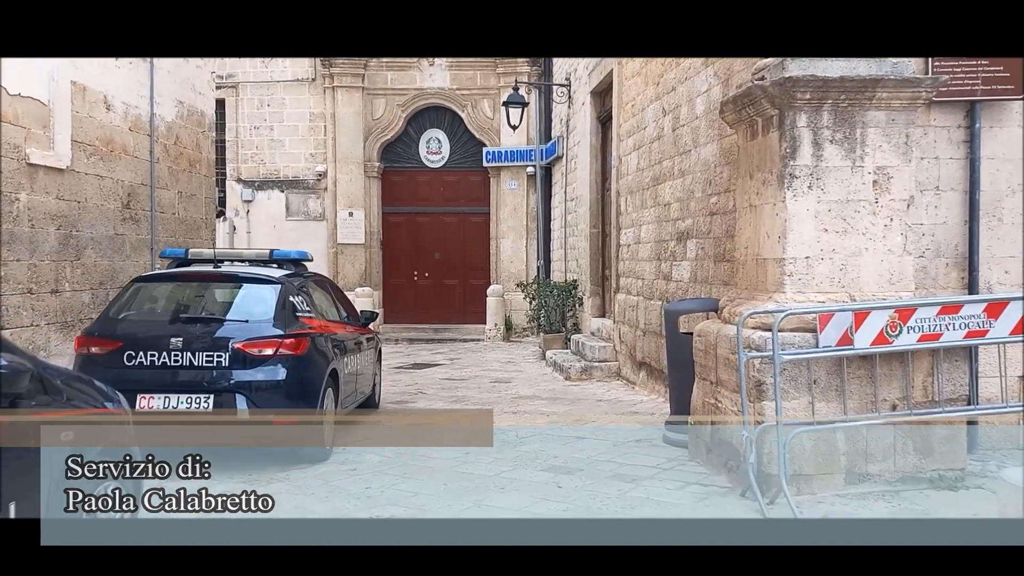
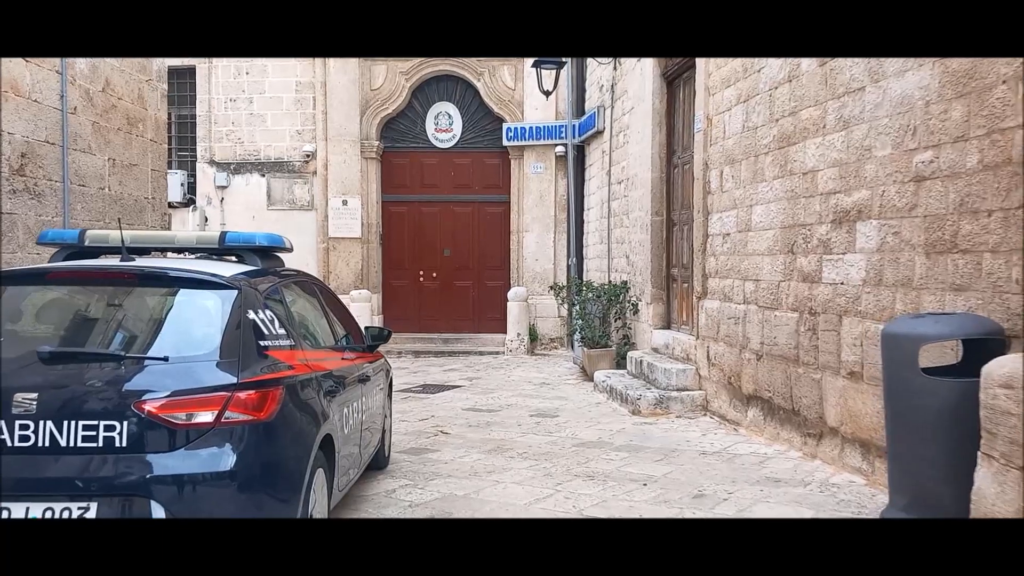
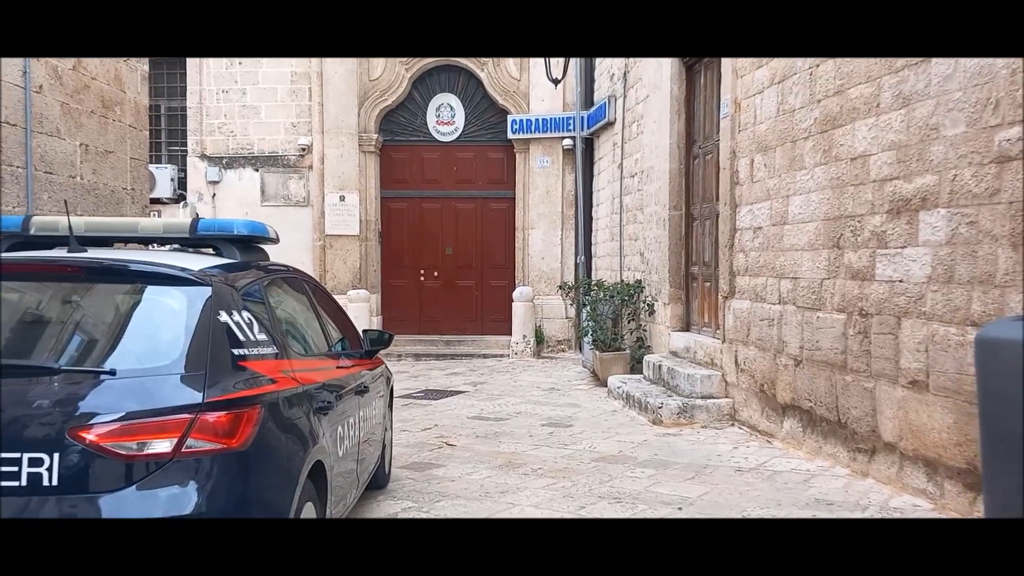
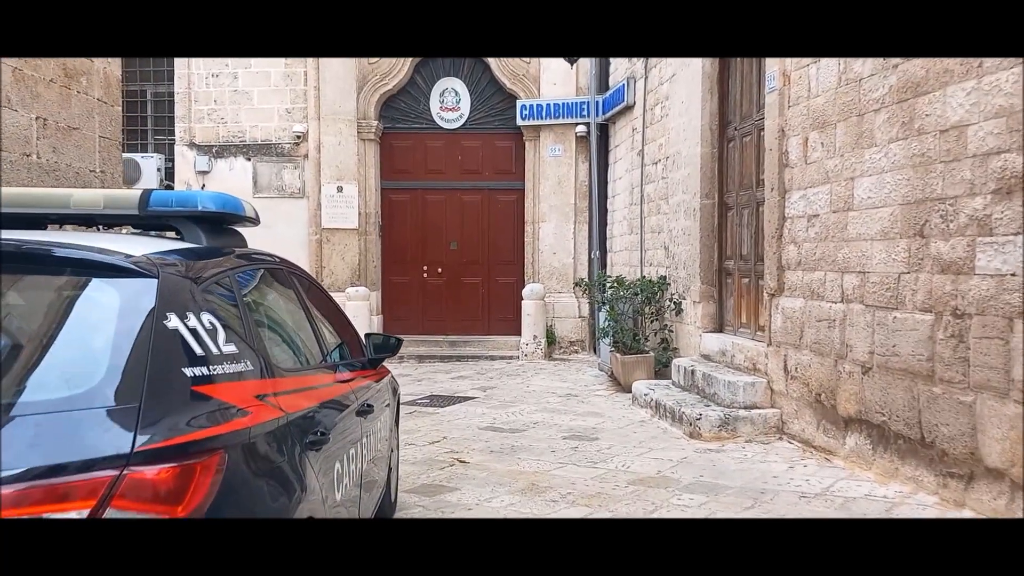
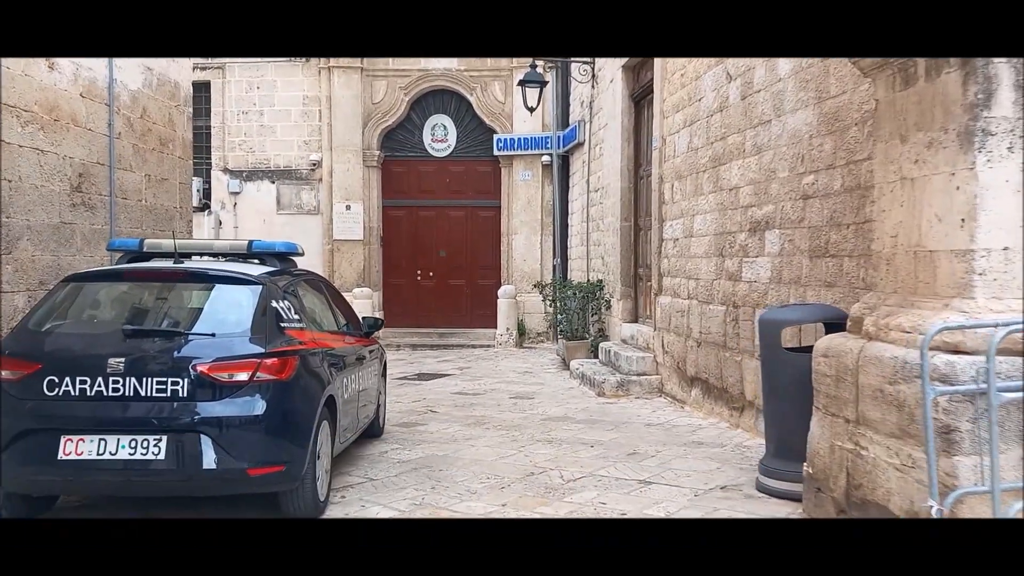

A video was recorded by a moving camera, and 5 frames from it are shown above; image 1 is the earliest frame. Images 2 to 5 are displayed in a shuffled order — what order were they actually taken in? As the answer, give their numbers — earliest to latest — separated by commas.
5, 2, 3, 4
